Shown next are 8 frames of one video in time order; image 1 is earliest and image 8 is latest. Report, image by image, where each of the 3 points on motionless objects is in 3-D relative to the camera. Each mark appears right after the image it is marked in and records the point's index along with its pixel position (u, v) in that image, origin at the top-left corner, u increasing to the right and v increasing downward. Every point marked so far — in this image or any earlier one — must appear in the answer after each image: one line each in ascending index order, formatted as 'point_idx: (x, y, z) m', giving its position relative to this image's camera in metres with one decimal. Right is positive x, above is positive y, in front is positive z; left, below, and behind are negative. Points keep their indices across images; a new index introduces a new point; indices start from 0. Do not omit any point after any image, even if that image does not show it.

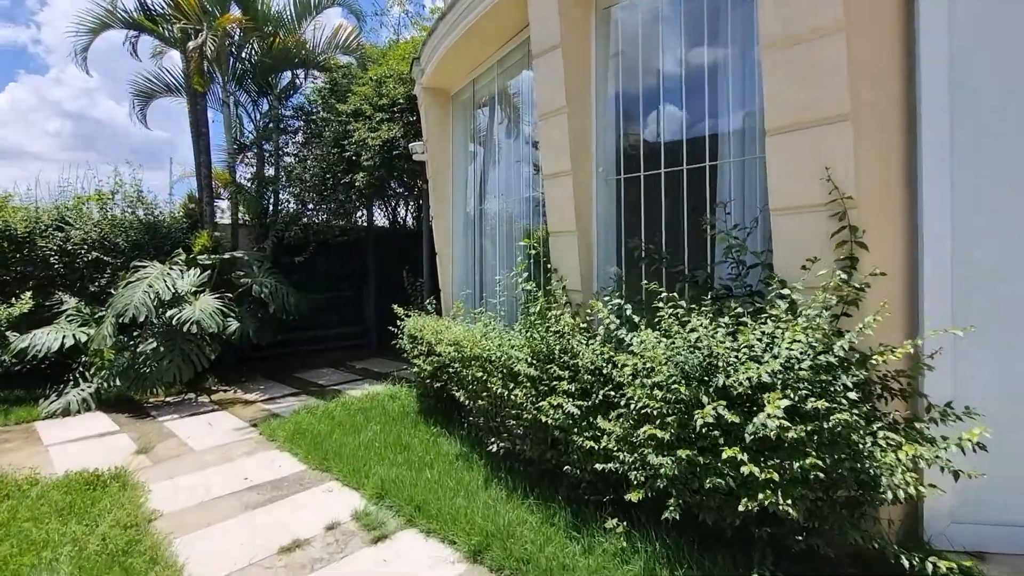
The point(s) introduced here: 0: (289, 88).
0: (-3.2, +2.8, +7.0) m
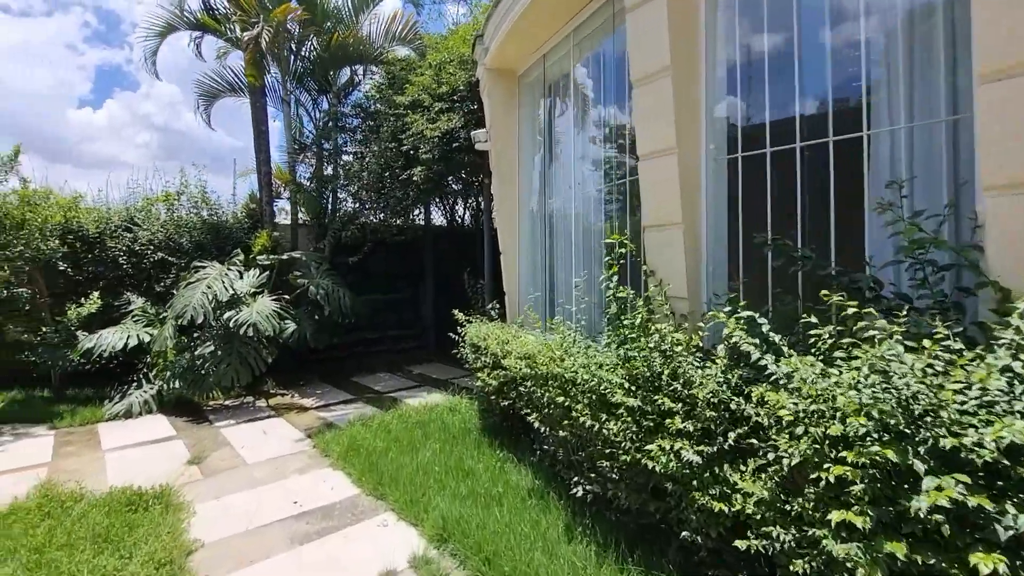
0: (-2.3, +2.8, +6.9) m
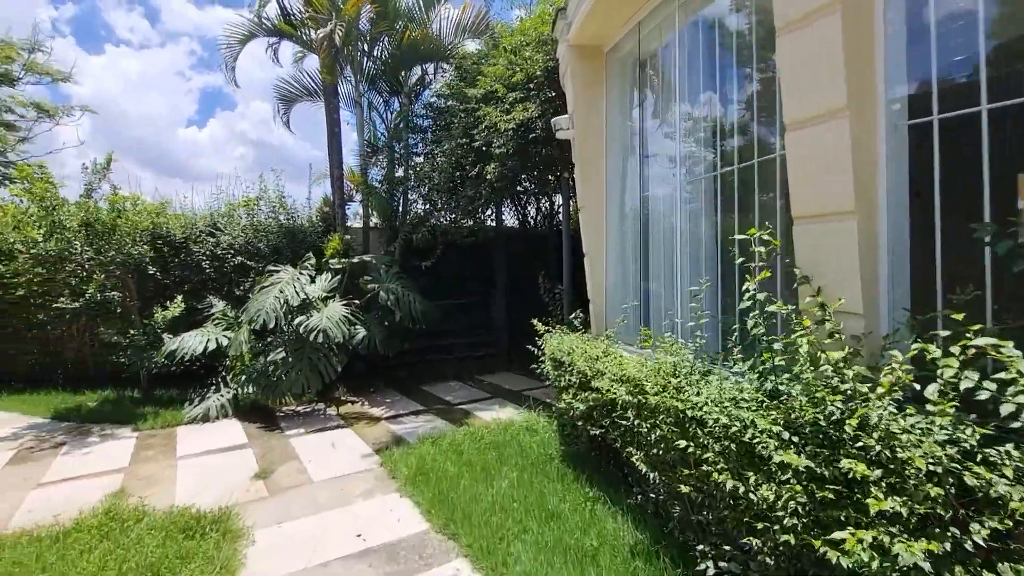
0: (-1.3, +2.8, +6.7) m
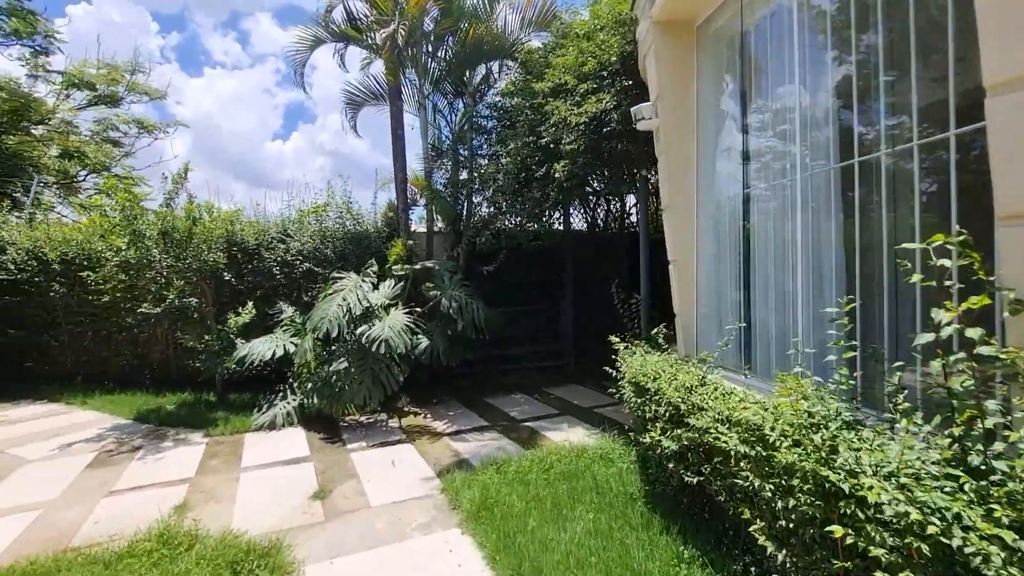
0: (-0.4, +2.7, +6.5) m
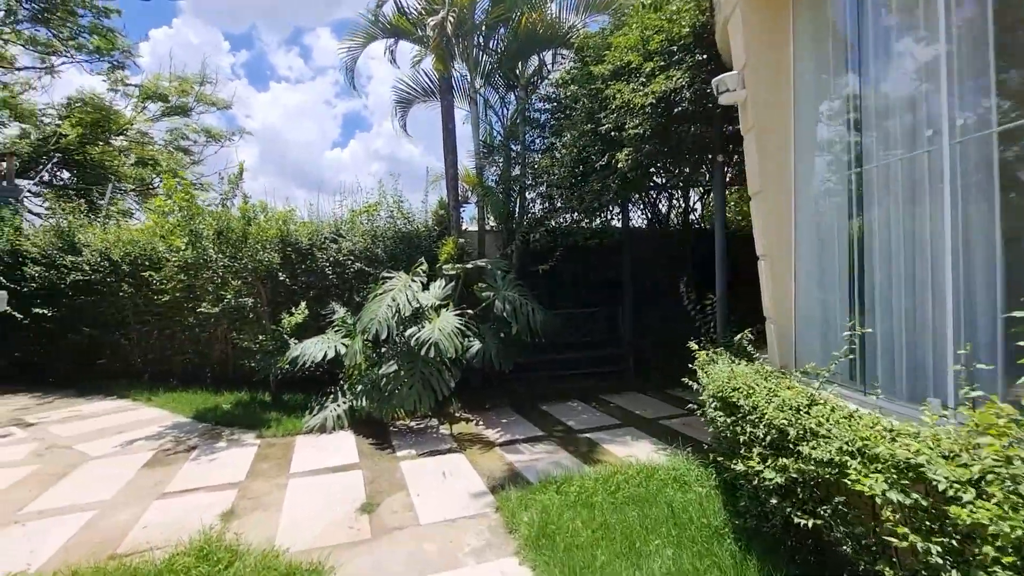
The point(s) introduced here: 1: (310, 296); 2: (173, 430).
0: (+0.3, +2.7, +6.2) m
1: (-2.4, -0.1, +5.8) m
2: (-3.2, -1.3, +4.7) m
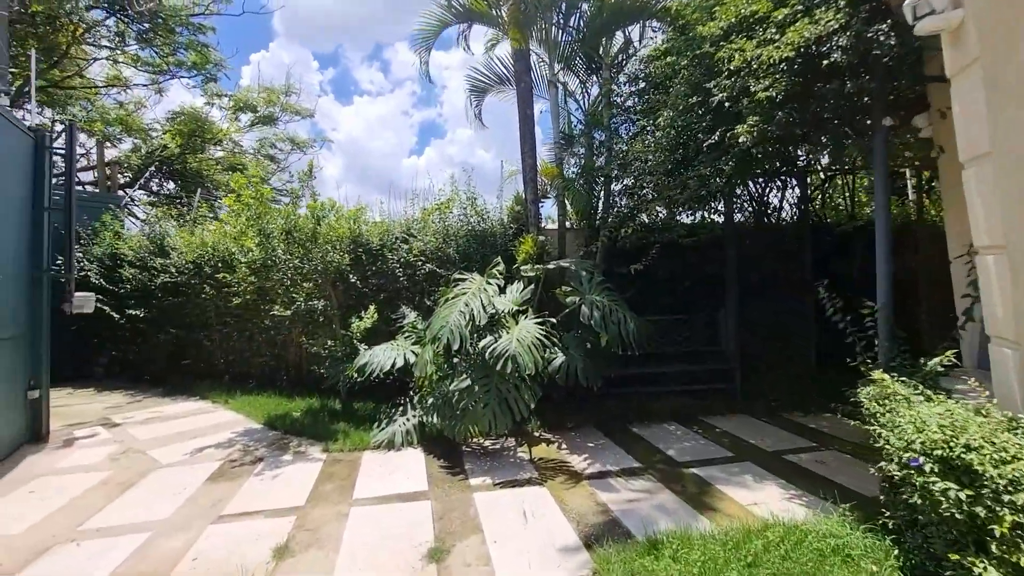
0: (+1.3, +2.7, +5.6) m
1: (-1.5, -0.1, +5.5) m
2: (-2.4, -1.4, +4.5) m
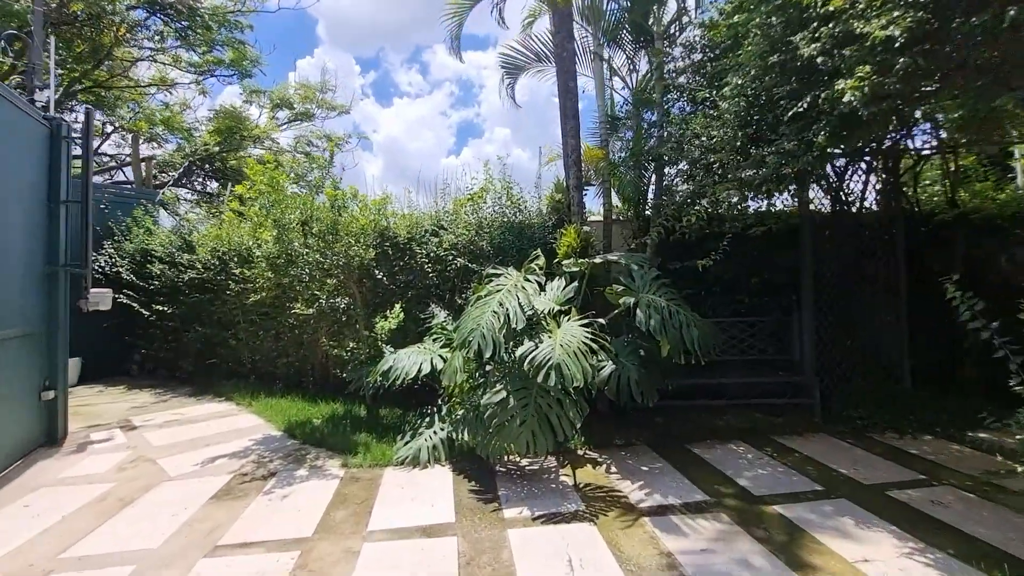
0: (+1.7, +2.7, +4.9) m
1: (-1.1, -0.1, +5.1) m
2: (-2.1, -1.3, +4.2) m
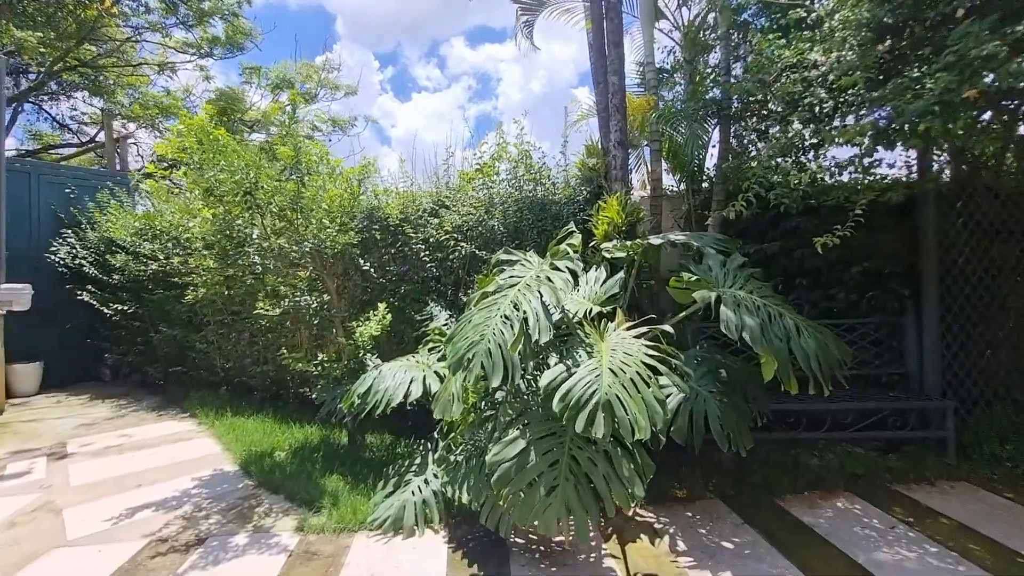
0: (+1.8, +2.7, +3.8) m
1: (-0.9, 0.0, +4.0) m
2: (-2.0, -1.3, +3.2) m
